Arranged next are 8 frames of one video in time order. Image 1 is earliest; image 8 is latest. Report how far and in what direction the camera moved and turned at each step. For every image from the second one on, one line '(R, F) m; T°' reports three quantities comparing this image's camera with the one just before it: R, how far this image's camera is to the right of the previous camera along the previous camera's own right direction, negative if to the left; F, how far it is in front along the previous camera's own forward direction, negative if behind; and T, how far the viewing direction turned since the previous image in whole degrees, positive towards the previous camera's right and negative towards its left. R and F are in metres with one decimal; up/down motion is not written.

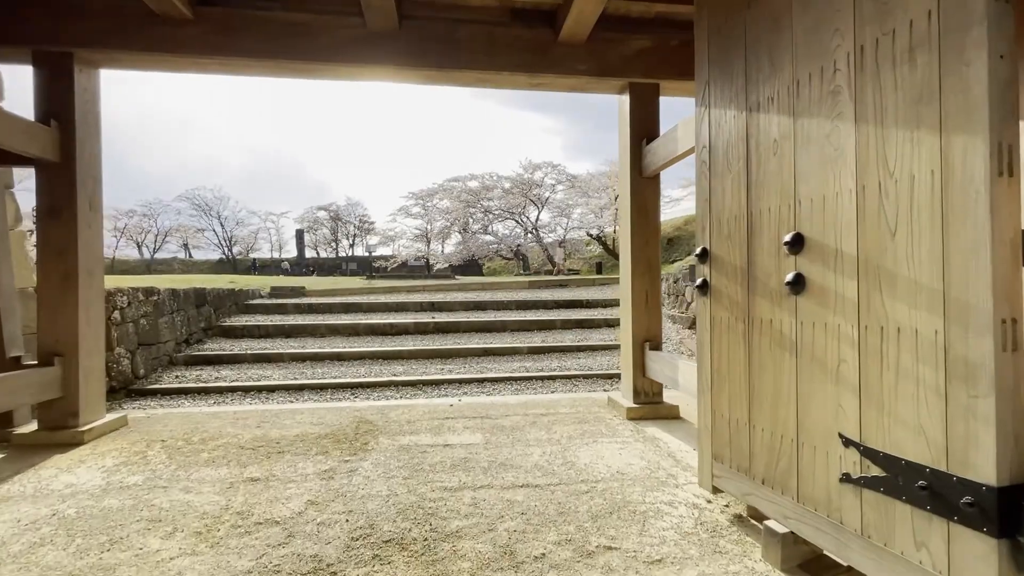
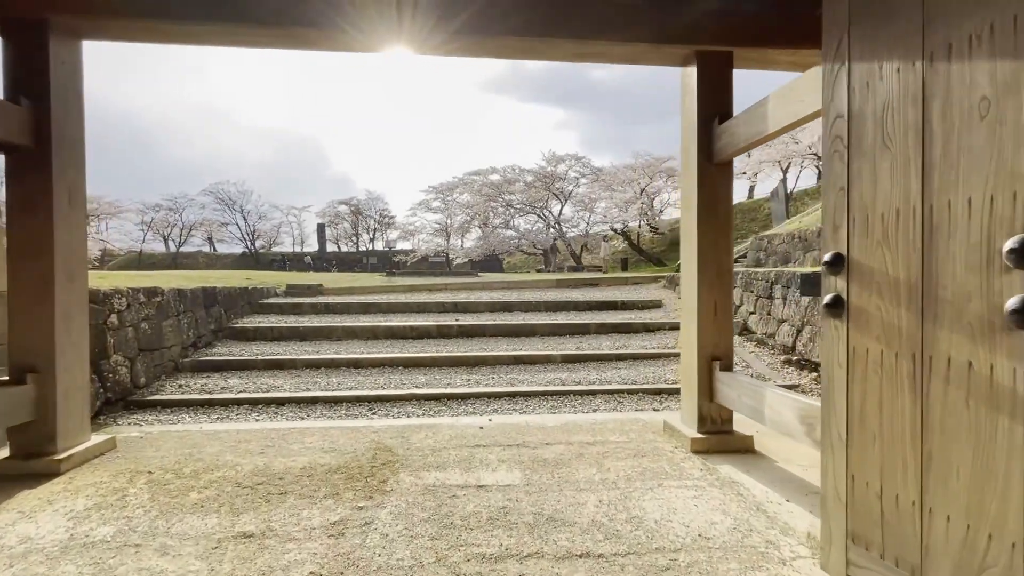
(-0.2, +0.6) m; -2°
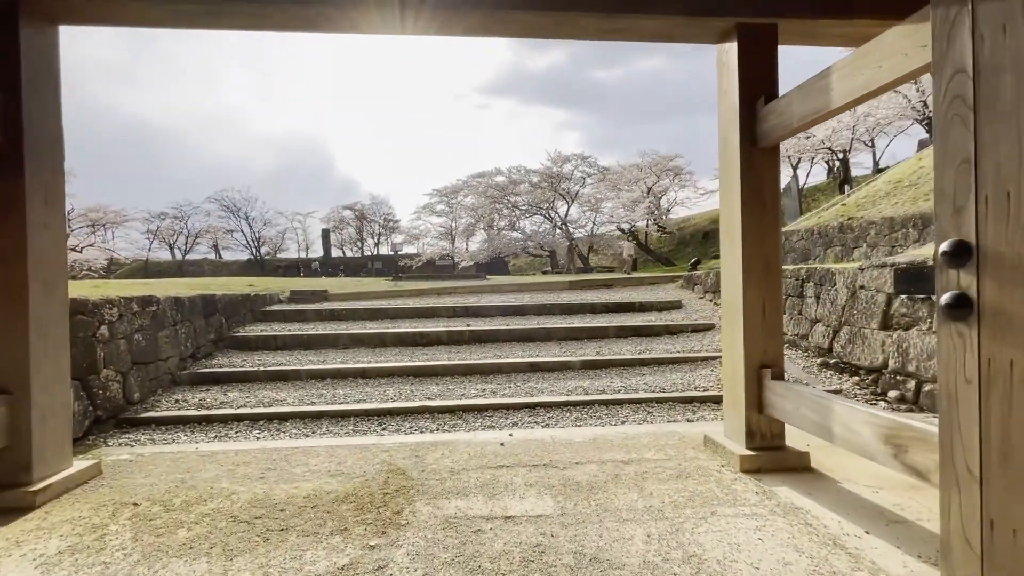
(-0.1, +0.3) m; -1°
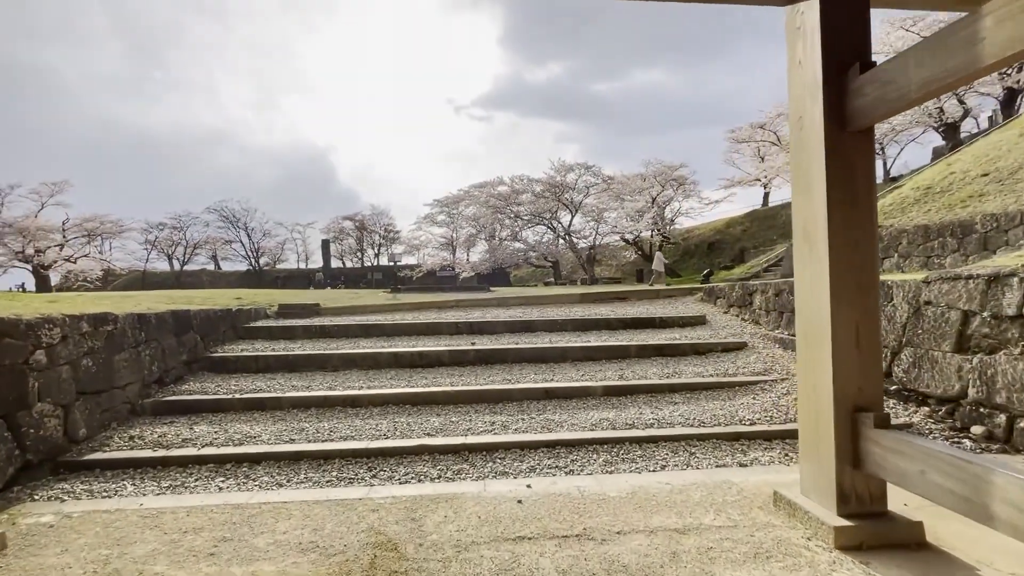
(-0.1, +0.6) m; 0°
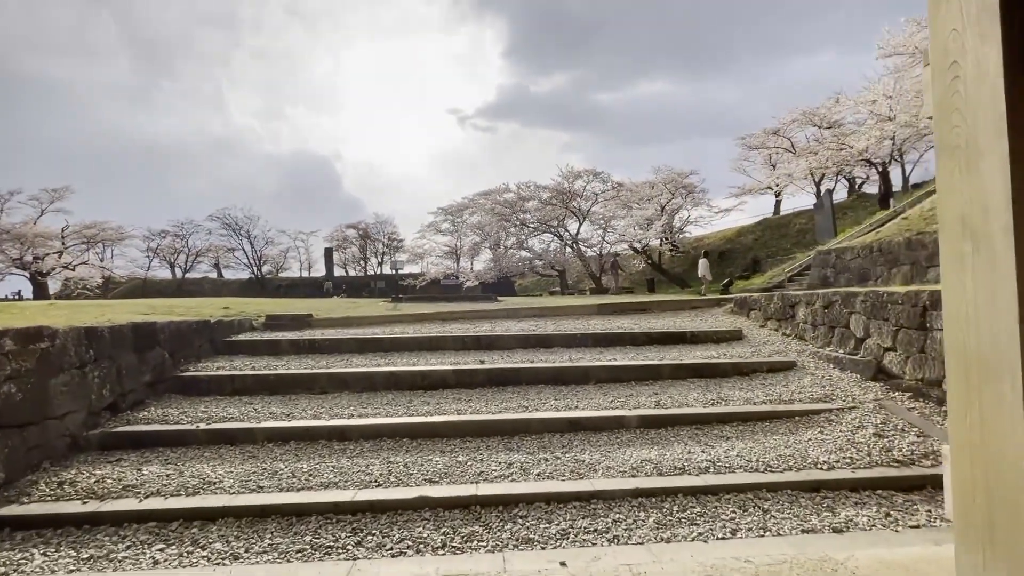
(-0.1, +0.7) m; 0°
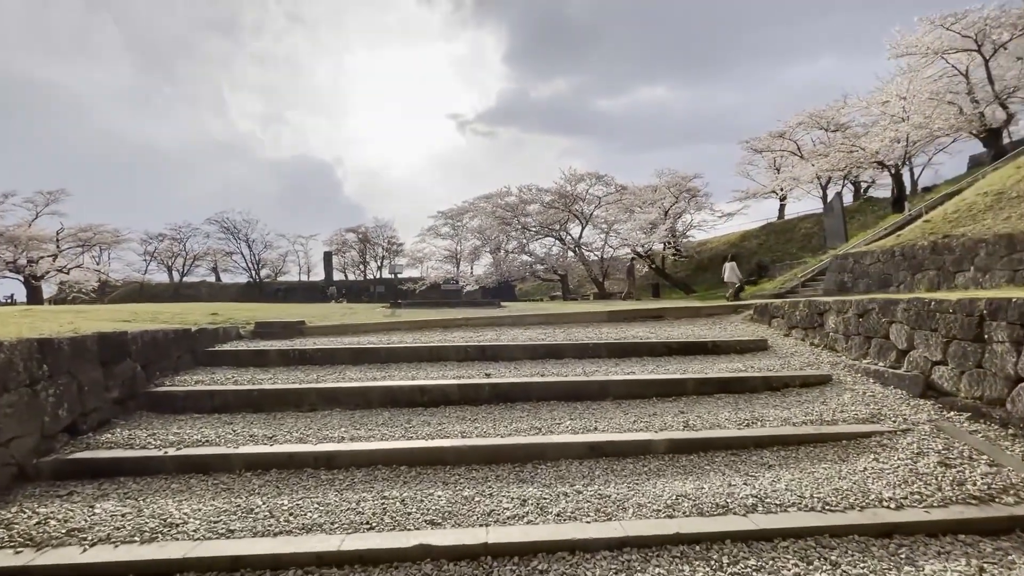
(-0.1, +0.4) m; 0°
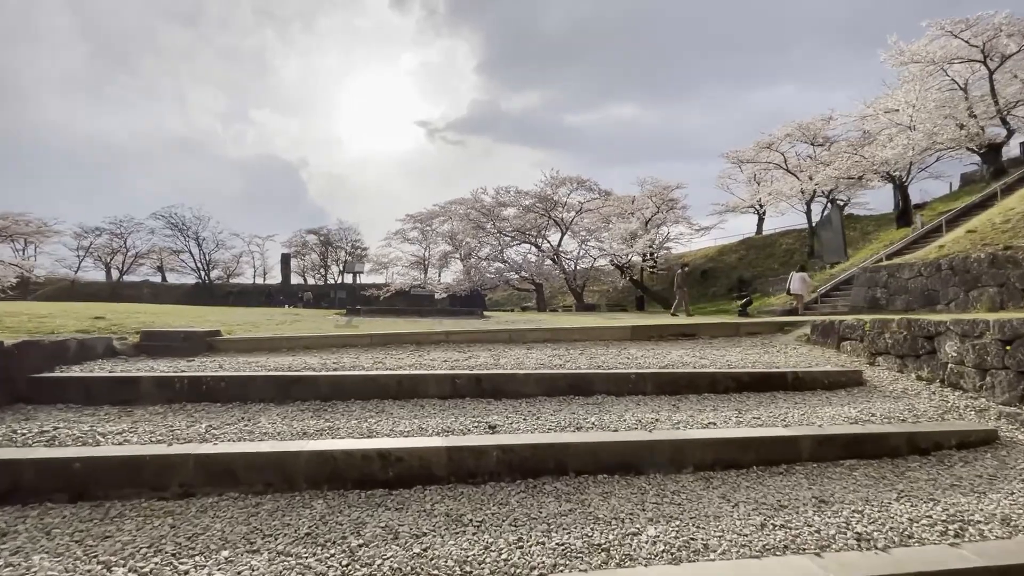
(-0.3, +1.7) m; +4°
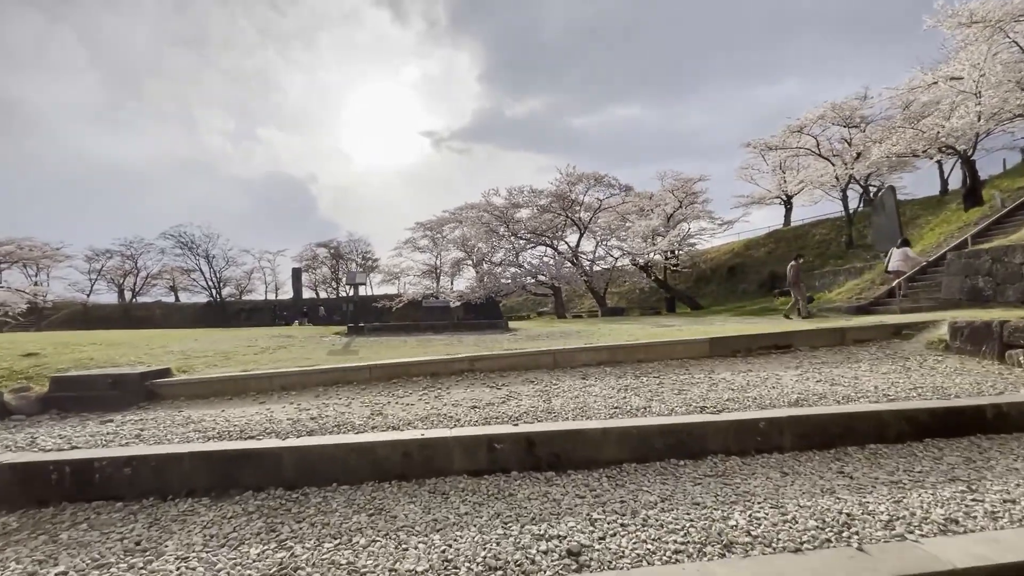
(-0.2, +1.3) m; -1°
